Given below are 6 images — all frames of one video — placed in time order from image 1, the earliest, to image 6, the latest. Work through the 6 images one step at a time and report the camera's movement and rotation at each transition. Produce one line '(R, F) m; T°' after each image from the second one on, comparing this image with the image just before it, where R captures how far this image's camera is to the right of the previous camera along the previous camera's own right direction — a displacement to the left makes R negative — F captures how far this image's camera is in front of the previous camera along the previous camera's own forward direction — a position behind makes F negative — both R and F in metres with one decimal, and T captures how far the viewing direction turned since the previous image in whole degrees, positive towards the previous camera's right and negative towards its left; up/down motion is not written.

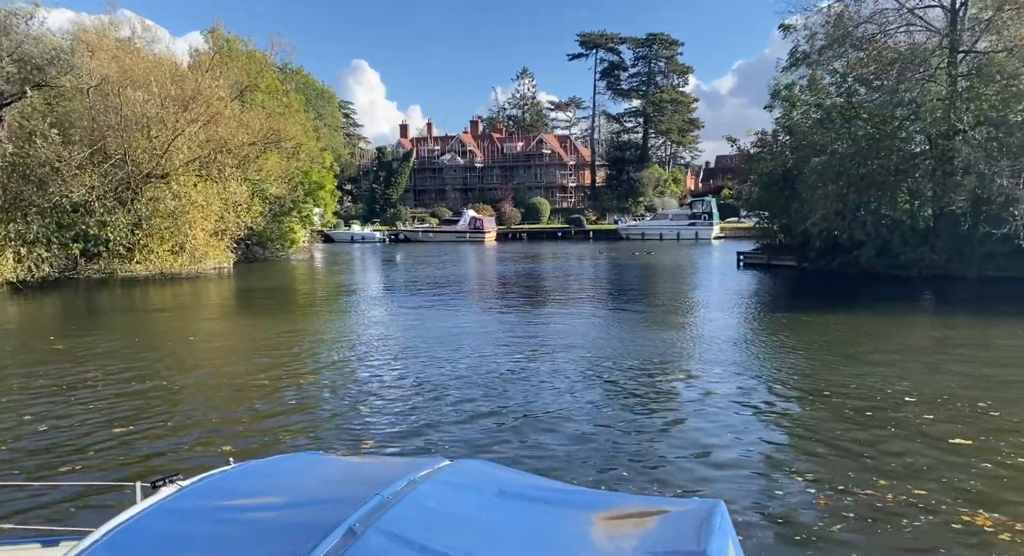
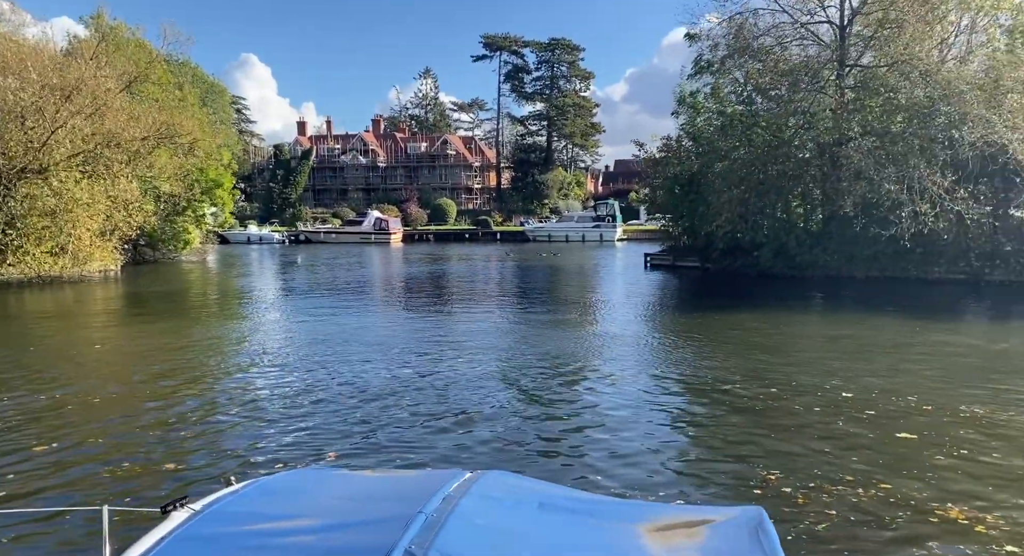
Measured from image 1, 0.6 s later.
(-0.4, +0.1) m; +7°
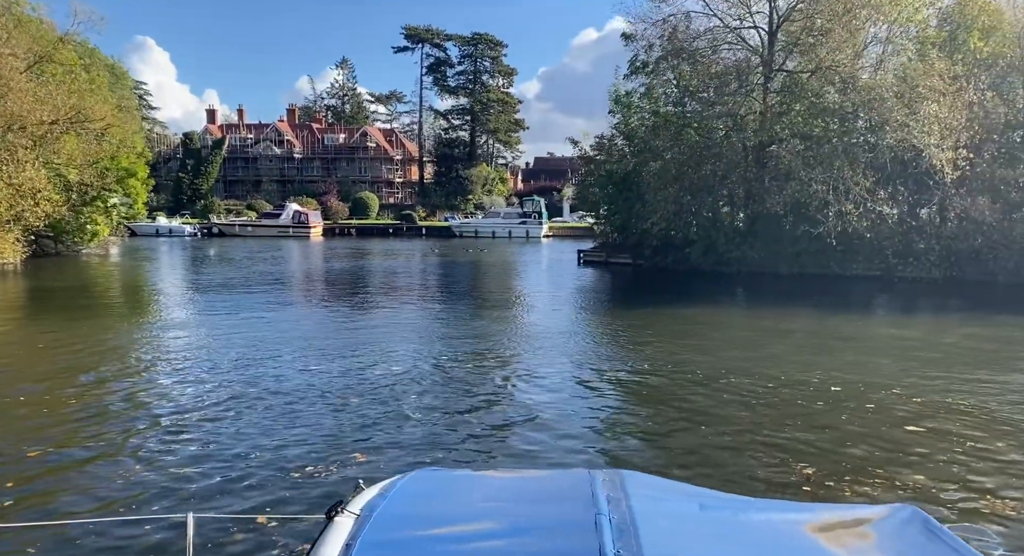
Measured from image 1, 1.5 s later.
(-0.8, +0.2) m; +7°
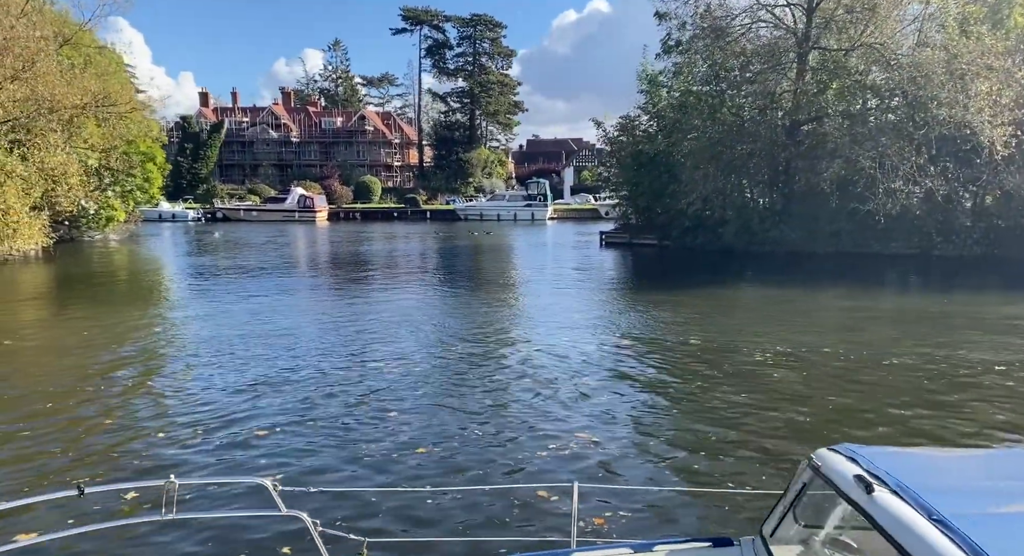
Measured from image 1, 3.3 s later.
(-2.0, +0.1) m; +2°
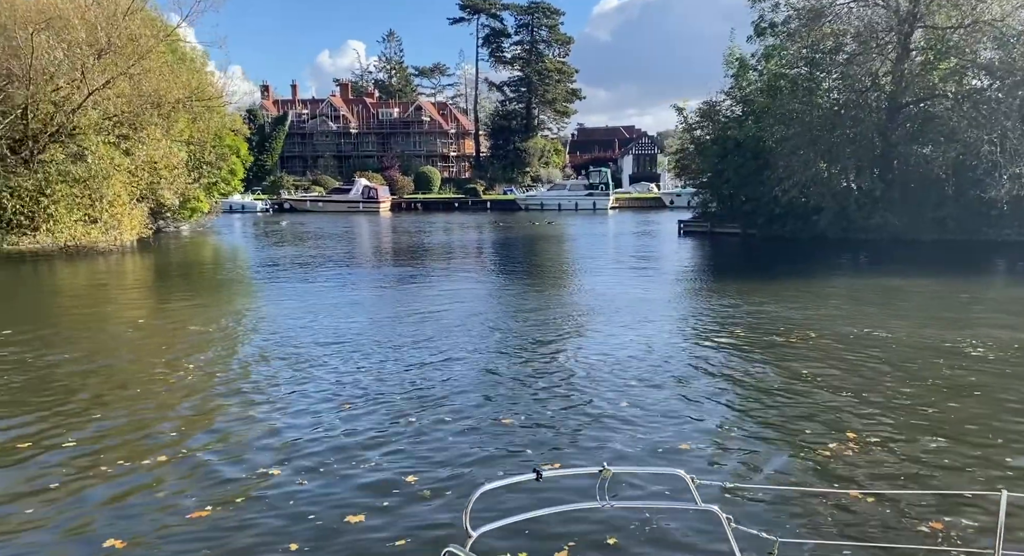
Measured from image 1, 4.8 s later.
(-1.8, +0.1) m; -2°
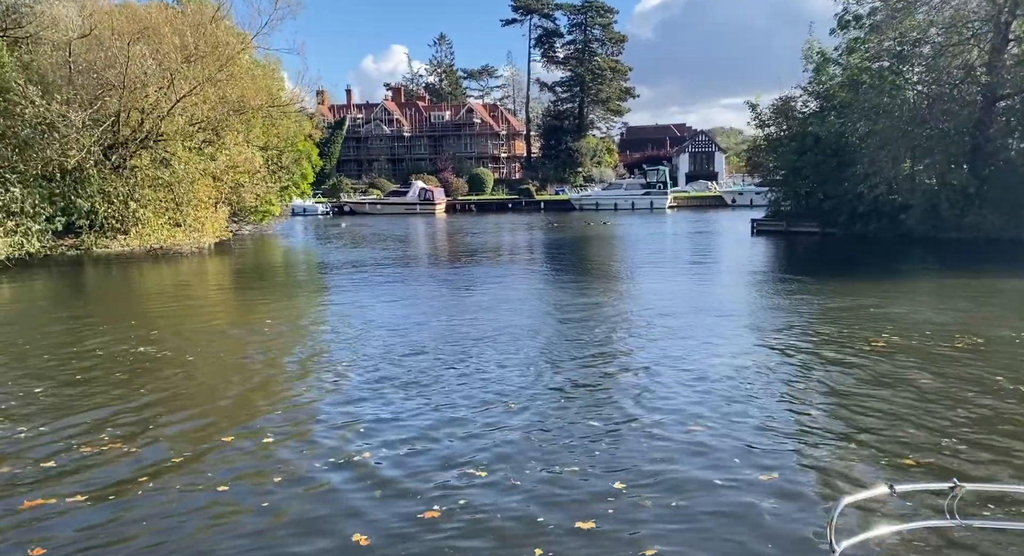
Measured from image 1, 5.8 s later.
(-1.3, +0.2) m; -2°
